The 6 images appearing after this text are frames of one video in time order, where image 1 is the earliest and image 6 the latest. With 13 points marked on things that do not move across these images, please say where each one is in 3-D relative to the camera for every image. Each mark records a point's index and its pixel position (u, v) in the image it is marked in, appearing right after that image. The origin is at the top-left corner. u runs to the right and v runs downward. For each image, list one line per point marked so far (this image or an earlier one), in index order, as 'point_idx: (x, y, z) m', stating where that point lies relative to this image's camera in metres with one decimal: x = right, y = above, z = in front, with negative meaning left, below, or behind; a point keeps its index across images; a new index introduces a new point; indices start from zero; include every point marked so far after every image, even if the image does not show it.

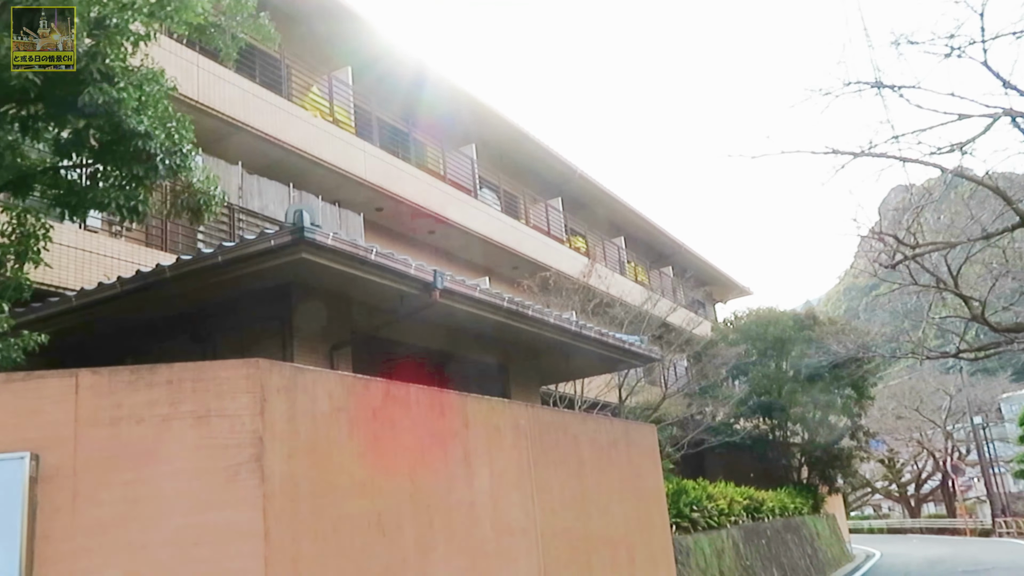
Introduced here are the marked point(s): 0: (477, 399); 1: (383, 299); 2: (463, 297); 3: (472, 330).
0: (-0.4, -1.4, +7.5) m
1: (-1.8, -0.2, +8.4) m
2: (-0.7, -0.1, +8.6) m
3: (-0.7, -0.7, +10.4) m
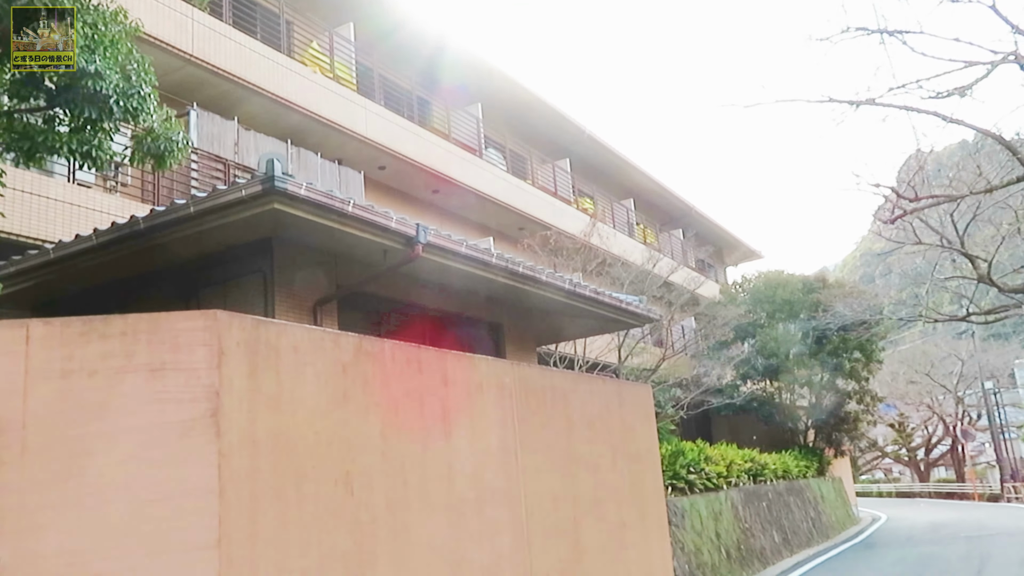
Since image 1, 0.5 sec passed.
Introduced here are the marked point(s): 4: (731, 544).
0: (-0.6, -0.8, +7.3) m
1: (-1.9, +0.5, +8.1) m
2: (-0.9, +0.5, +8.4) m
3: (-0.8, 0.0, +10.1) m
4: (+5.2, -6.0, +14.5) m
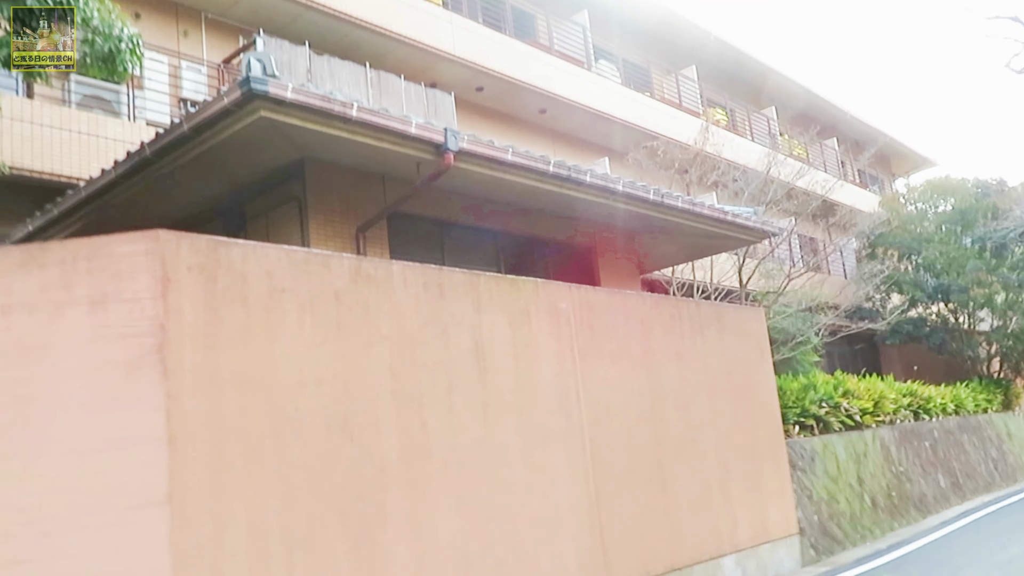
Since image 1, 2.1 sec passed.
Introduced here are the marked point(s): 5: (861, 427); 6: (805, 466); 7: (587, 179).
0: (-0.2, +0.1, +6.2) m
1: (-1.3, +1.4, +7.2) m
2: (-0.3, +1.5, +7.1) m
3: (+0.2, +1.2, +8.9) m
4: (+7.4, -4.0, +12.4) m
5: (+7.6, -3.0, +13.4) m
6: (+5.2, -3.1, +10.8) m
7: (+1.0, +1.5, +8.3) m
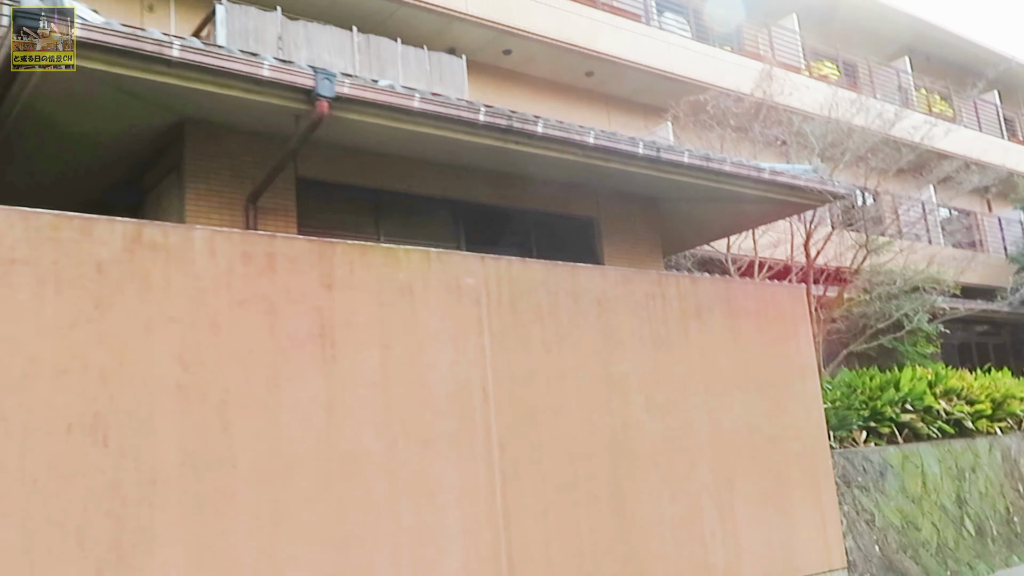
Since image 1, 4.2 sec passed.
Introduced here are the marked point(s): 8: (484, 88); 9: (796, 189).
0: (-1.3, +0.3, +5.0) m
1: (-2.2, +1.6, +6.1) m
2: (-1.2, +1.7, +5.9) m
3: (-0.4, +1.5, +7.5) m
4: (+7.5, -3.5, +9.7) m
5: (+7.8, -2.5, +10.6) m
6: (+4.9, -2.7, +8.6) m
7: (+0.3, +1.8, +6.8) m
8: (-0.6, +4.4, +13.6) m
9: (+4.4, +1.6, +9.4) m
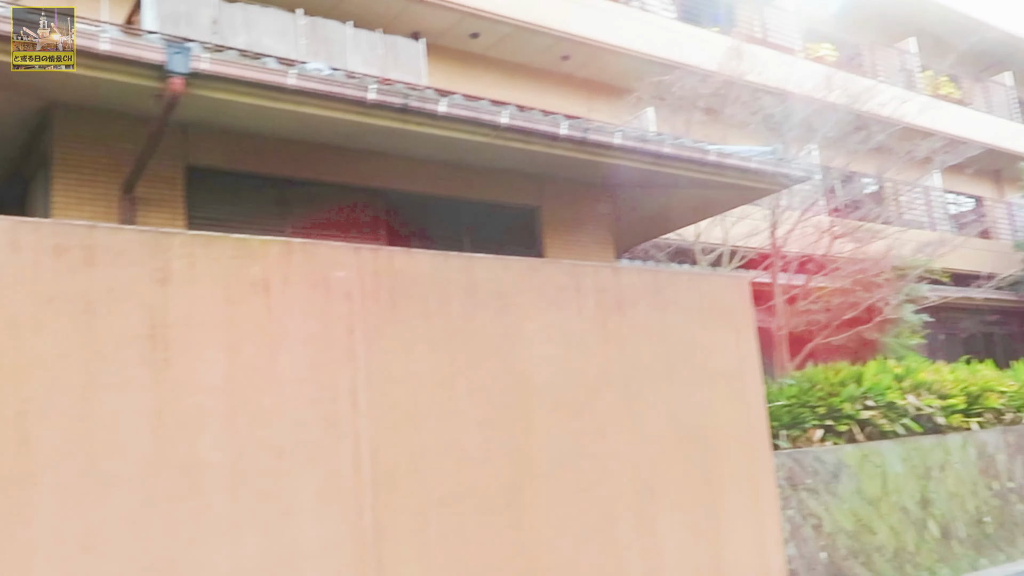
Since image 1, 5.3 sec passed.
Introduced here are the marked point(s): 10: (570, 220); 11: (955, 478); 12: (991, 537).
0: (-2.3, +0.3, +4.5) m
1: (-3.3, +1.7, +5.7) m
2: (-2.2, +1.8, +5.4) m
3: (-1.4, +1.6, +7.0) m
4: (+6.6, -3.4, +9.1) m
5: (+7.0, -2.3, +9.9) m
6: (+4.0, -2.5, +8.0) m
7: (-0.7, +1.8, +6.3) m
8: (-1.4, +4.6, +13.0) m
9: (+3.5, +1.7, +8.8) m
10: (+0.8, +1.0, +8.8) m
11: (+6.8, -3.0, +9.4) m
12: (+7.2, -3.8, +9.3) m
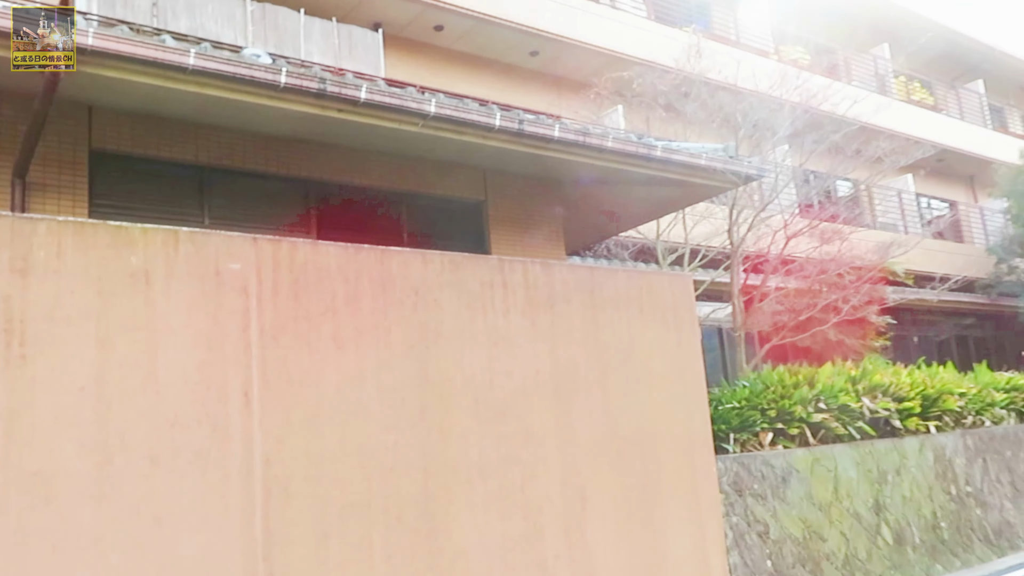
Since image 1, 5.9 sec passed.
0: (-3.0, +0.4, +4.2) m
1: (-4.0, +1.8, +5.3) m
2: (-2.9, +1.9, +5.1) m
3: (-2.1, +1.7, +6.7) m
4: (+5.8, -3.4, +8.9) m
5: (+6.1, -2.3, +9.8) m
6: (+3.2, -2.5, +7.7) m
7: (-1.4, +1.9, +5.9) m
8: (-2.2, +4.6, +12.7) m
9: (+2.7, +1.7, +8.6) m
10: (0.0, +1.0, +8.6) m
11: (+6.0, -3.0, +9.2) m
12: (+6.4, -3.8, +9.1) m
